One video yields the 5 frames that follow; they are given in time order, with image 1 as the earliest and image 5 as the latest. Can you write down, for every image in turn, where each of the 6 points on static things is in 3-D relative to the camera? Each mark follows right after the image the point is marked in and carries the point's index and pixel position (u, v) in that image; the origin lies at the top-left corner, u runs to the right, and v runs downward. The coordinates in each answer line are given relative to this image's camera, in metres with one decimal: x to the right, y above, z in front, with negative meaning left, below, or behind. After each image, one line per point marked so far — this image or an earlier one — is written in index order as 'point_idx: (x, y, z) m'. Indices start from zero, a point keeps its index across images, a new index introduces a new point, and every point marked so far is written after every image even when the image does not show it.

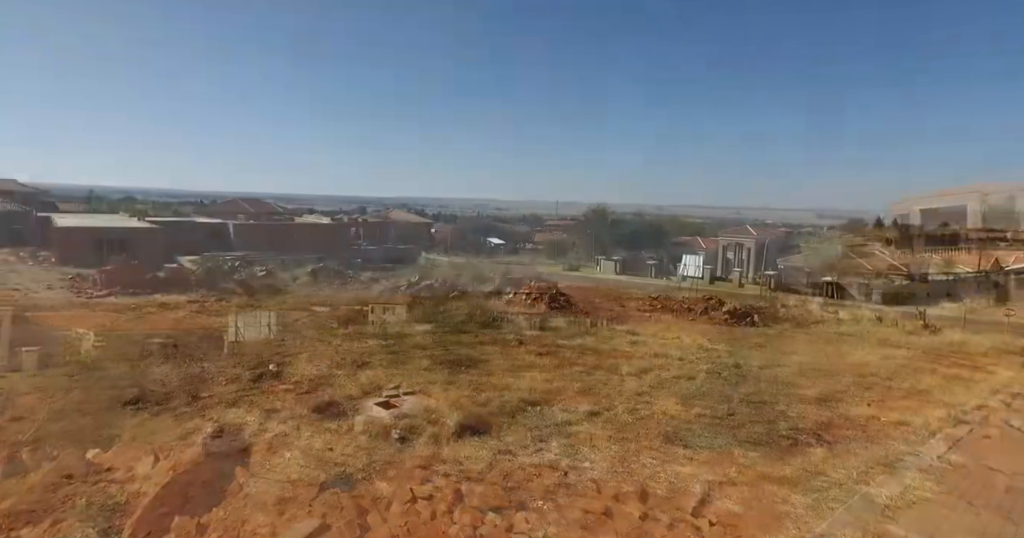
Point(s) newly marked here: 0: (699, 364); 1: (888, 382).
0: (+4.4, -2.2, +13.1) m
1: (+8.5, -2.6, +12.5) m
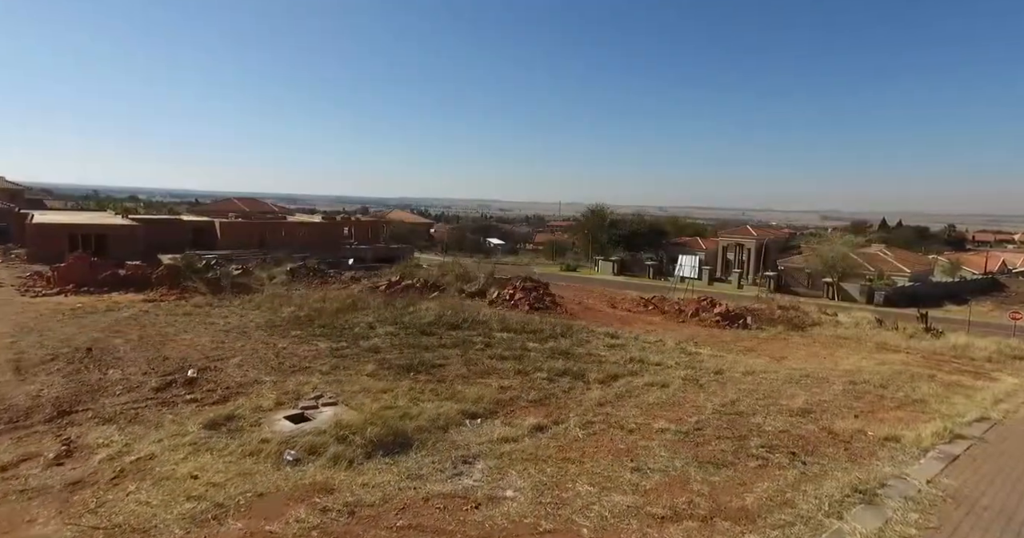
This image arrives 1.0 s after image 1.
0: (+3.6, -2.2, +12.2) m
1: (+7.7, -2.5, +11.6) m
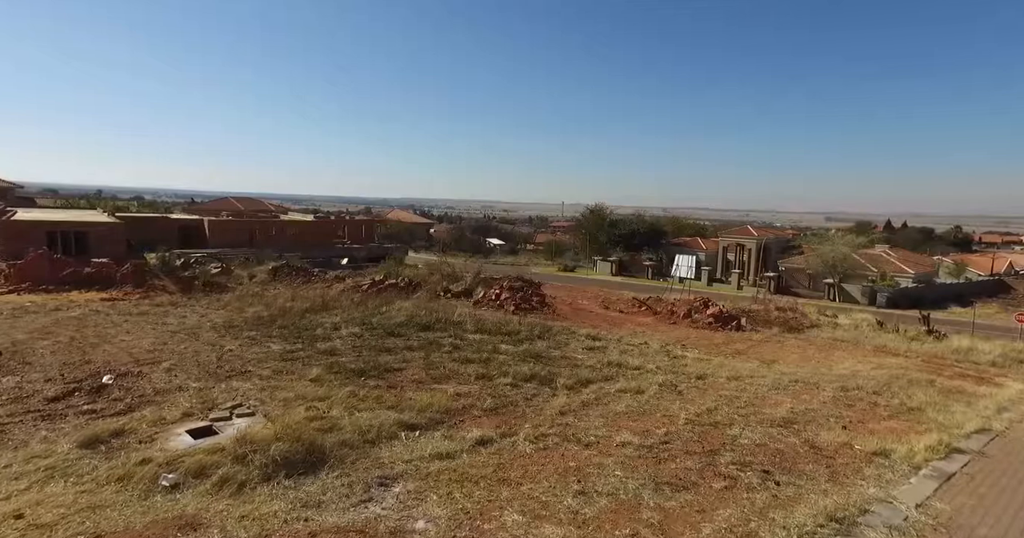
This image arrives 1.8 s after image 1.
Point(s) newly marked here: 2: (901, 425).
0: (+3.0, -2.2, +11.5) m
1: (+7.0, -2.5, +10.8) m
2: (+6.4, -2.5, +9.0) m
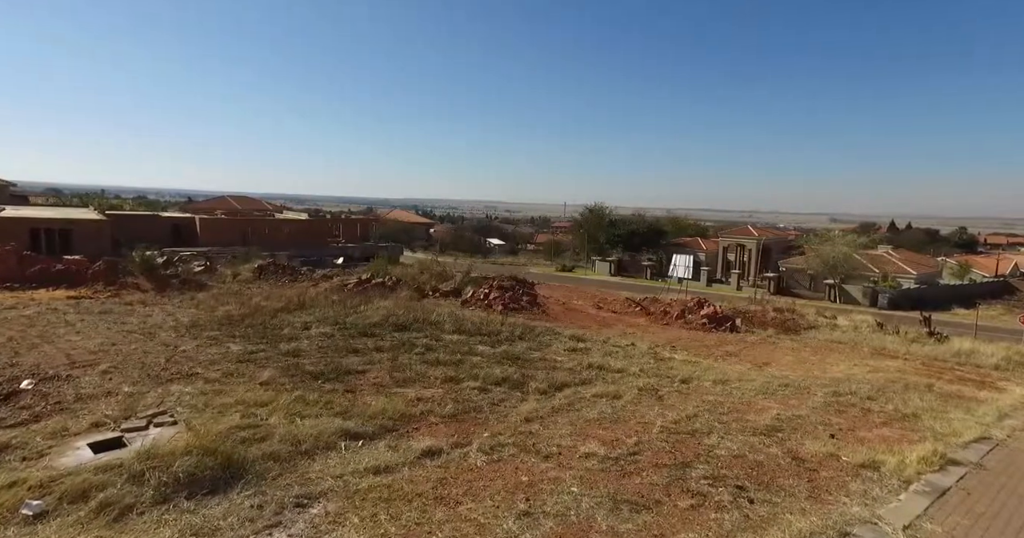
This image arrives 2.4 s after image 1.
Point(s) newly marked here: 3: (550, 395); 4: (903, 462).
0: (+2.5, -2.1, +10.9) m
1: (+6.5, -2.5, +10.2) m
2: (+5.8, -2.5, +8.5) m
3: (+0.6, -2.1, +9.0) m
4: (+4.9, -2.4, +7.0) m
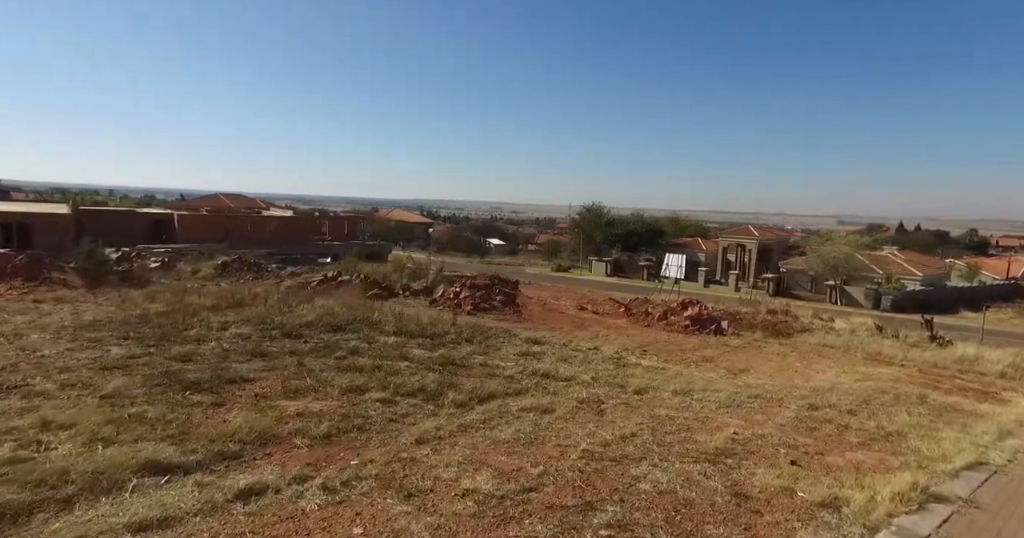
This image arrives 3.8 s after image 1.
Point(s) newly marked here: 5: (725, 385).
0: (+1.3, -2.0, +9.6) m
1: (+5.3, -2.4, +8.8) m
2: (+4.6, -2.4, +7.1) m
3: (-0.6, -2.0, +7.7) m
4: (+3.7, -2.3, +5.6) m
5: (+4.2, -2.3, +11.0) m
